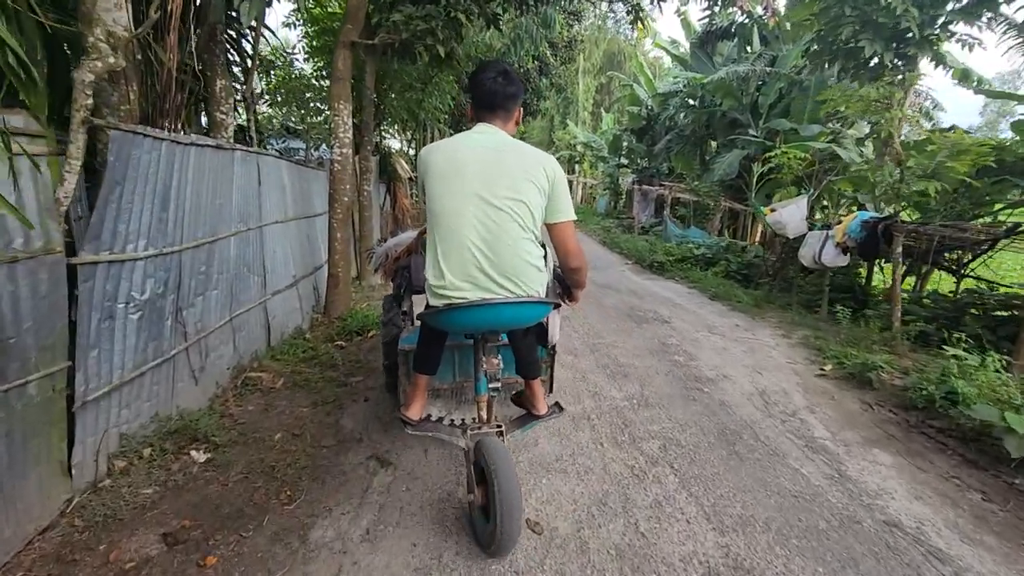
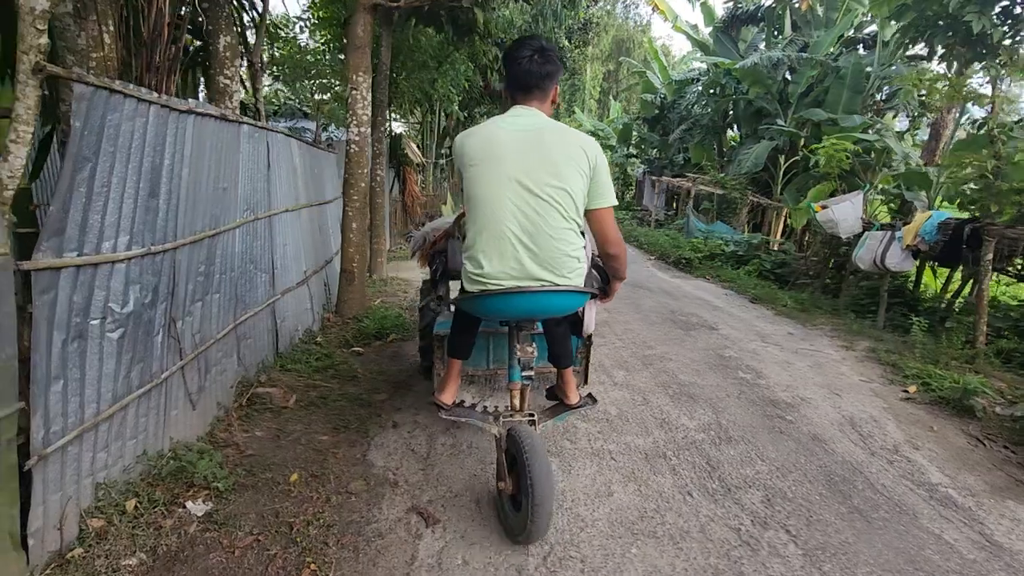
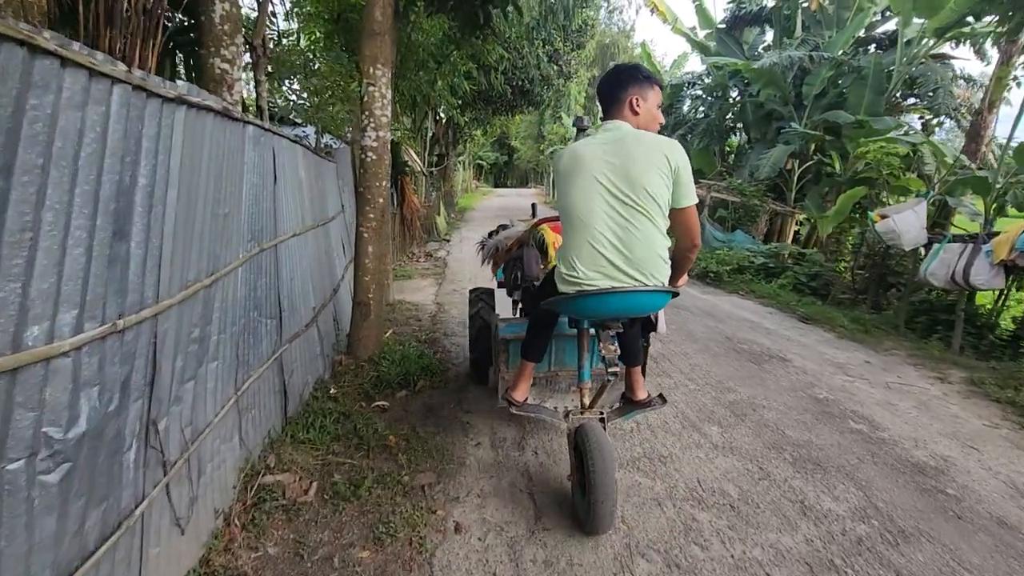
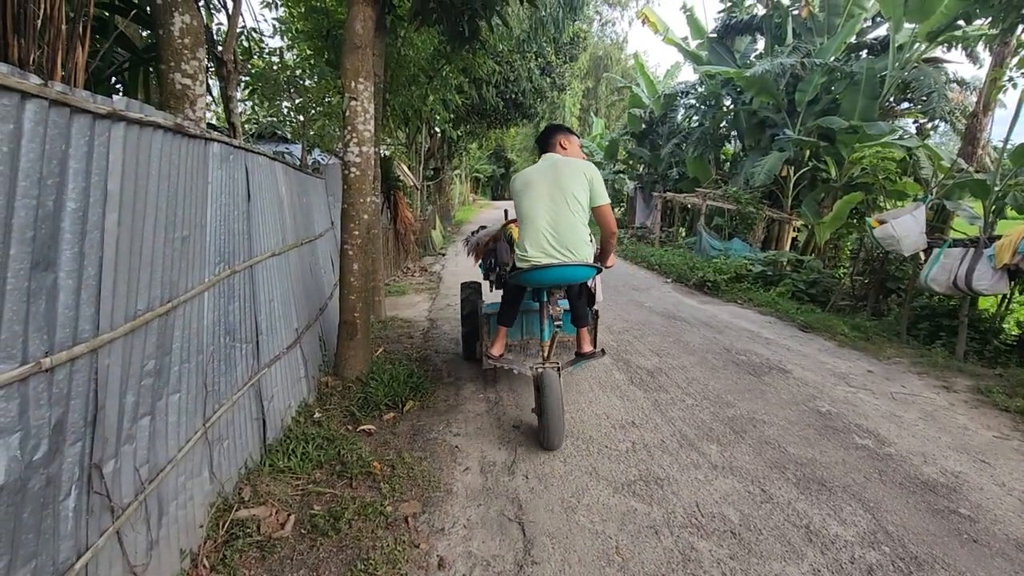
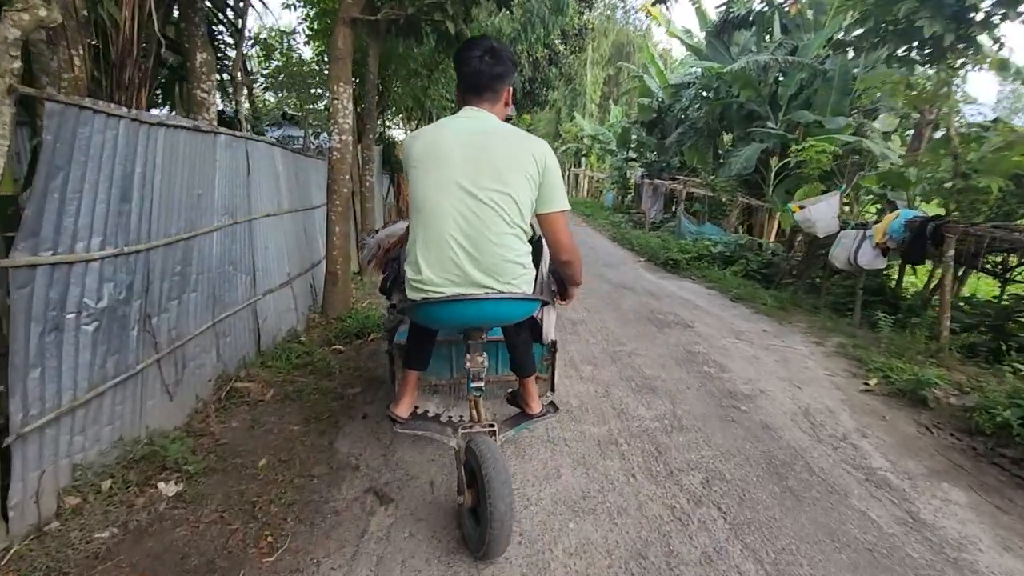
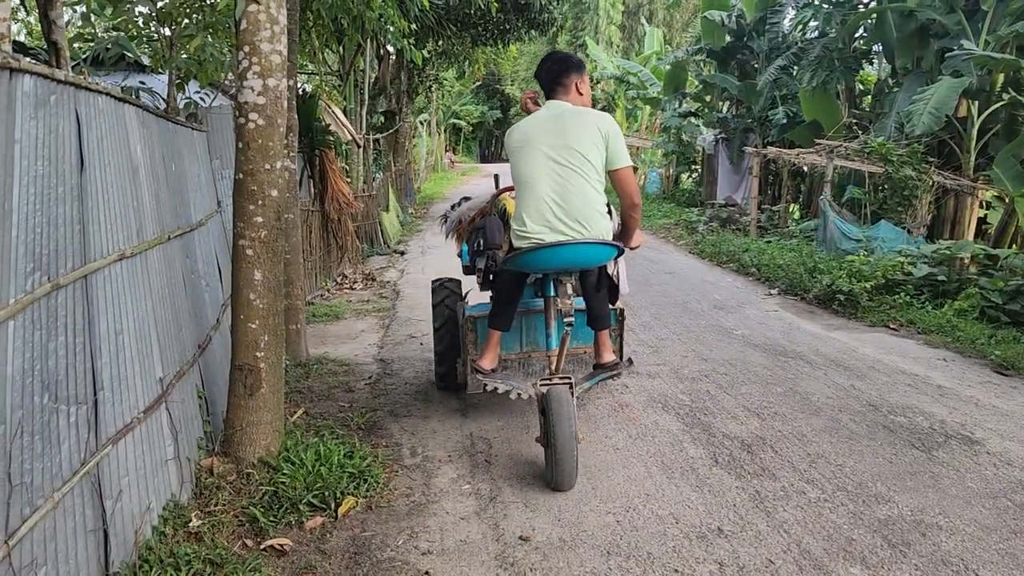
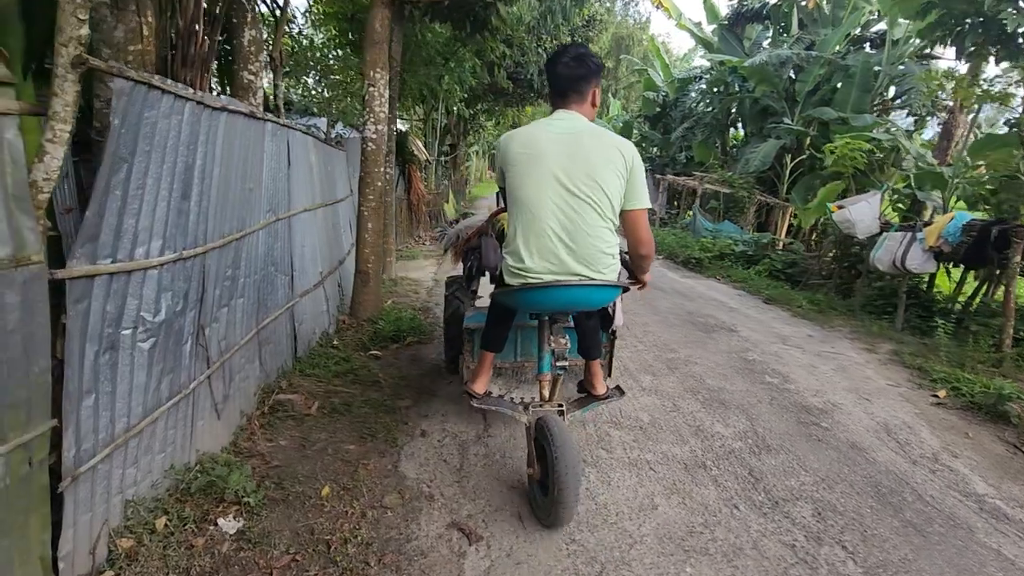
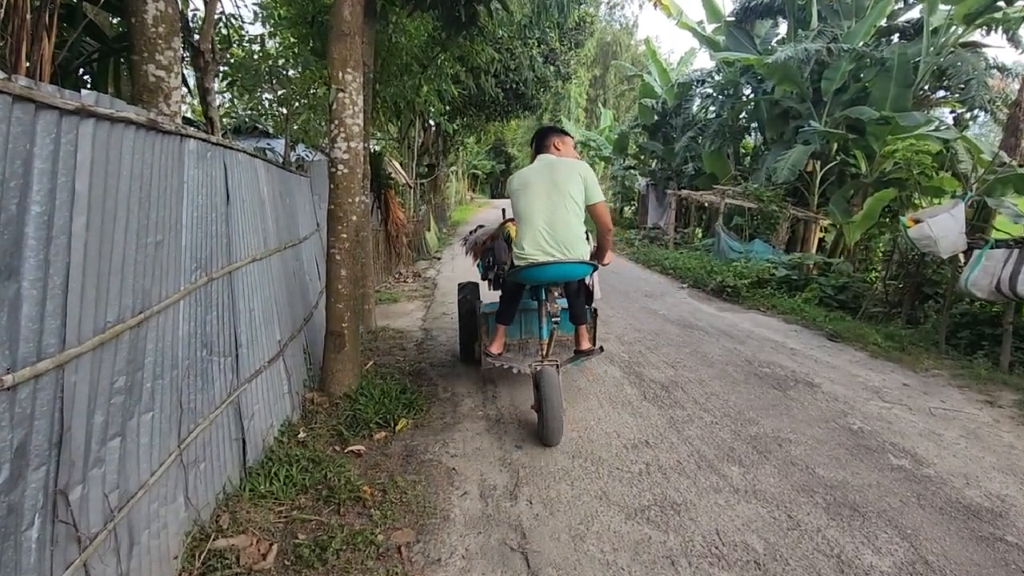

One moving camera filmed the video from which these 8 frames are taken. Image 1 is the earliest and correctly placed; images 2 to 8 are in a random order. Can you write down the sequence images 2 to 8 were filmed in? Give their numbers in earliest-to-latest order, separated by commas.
5, 2, 7, 3, 4, 8, 6
